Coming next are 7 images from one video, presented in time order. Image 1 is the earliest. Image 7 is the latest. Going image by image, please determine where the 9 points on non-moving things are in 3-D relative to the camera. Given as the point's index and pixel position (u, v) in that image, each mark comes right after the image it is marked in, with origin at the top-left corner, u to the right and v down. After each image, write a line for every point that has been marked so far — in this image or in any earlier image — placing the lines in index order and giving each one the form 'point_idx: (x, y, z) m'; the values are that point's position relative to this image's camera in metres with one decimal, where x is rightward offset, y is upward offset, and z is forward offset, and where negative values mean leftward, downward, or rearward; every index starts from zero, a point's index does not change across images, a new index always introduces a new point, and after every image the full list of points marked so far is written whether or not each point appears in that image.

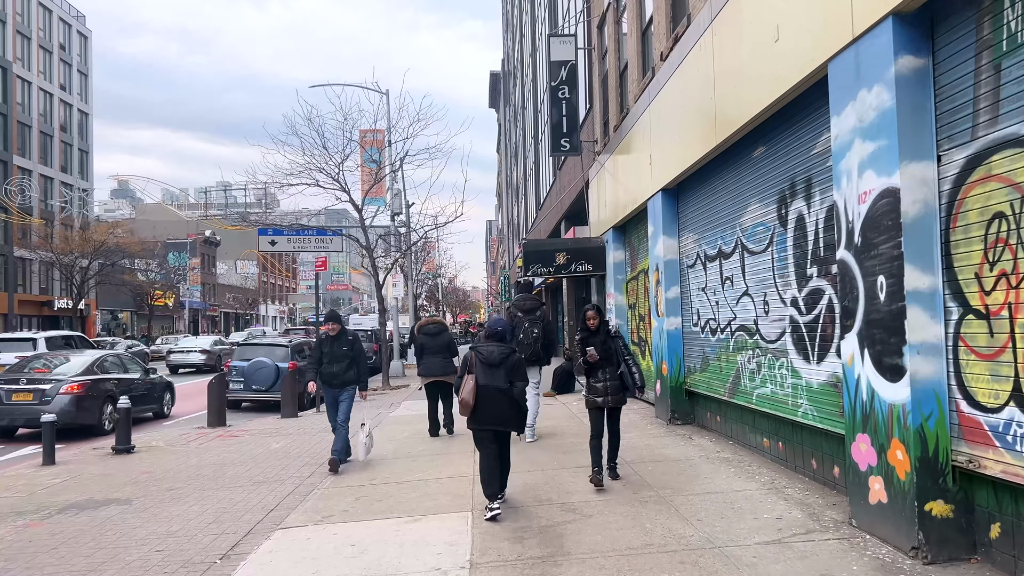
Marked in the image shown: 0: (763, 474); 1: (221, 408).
0: (+1.4, -1.0, +4.4) m
1: (-3.1, -1.3, +8.5) m
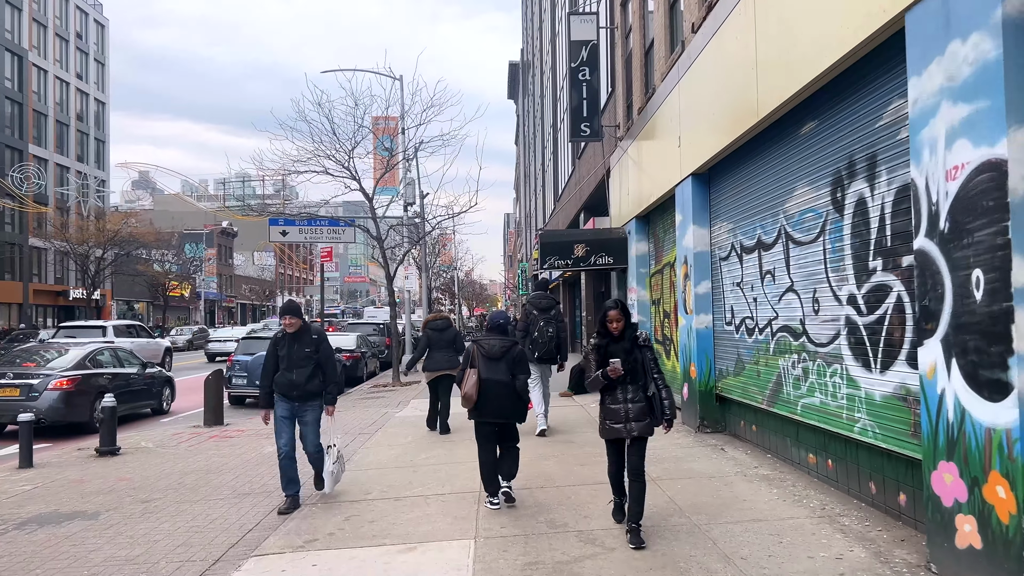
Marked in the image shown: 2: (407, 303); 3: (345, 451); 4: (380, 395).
0: (+1.4, -1.0, +3.8) m
1: (-3.0, -1.2, +8.0) m
2: (-2.4, -0.3, +17.9) m
3: (-1.3, -1.2, +6.0) m
4: (-1.9, -1.5, +11.2) m
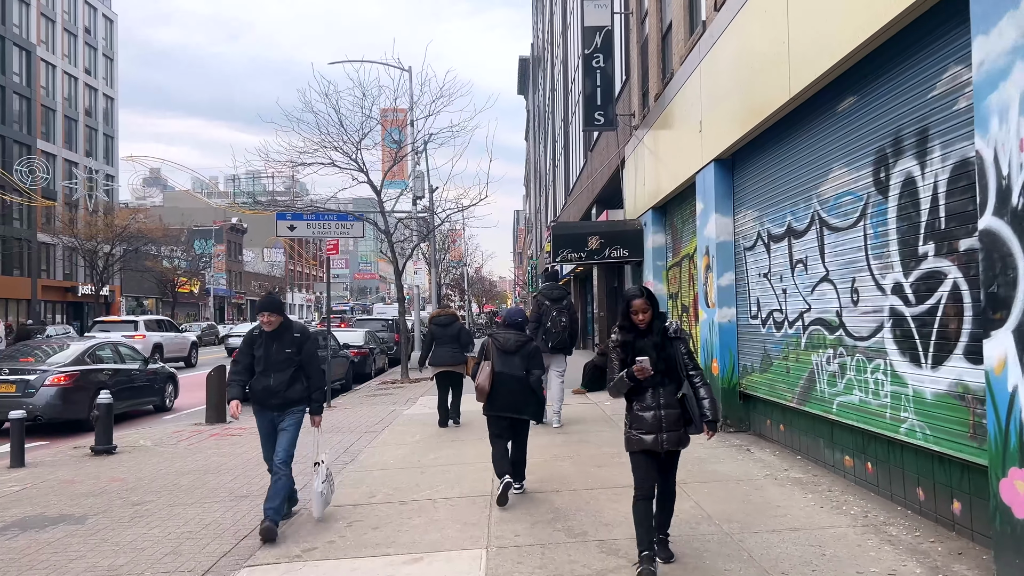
0: (+1.5, -1.0, +3.5) m
1: (-2.9, -1.1, +7.8) m
2: (-2.1, -0.2, +17.7) m
3: (-1.2, -1.2, +5.7) m
4: (-1.7, -1.4, +10.9) m
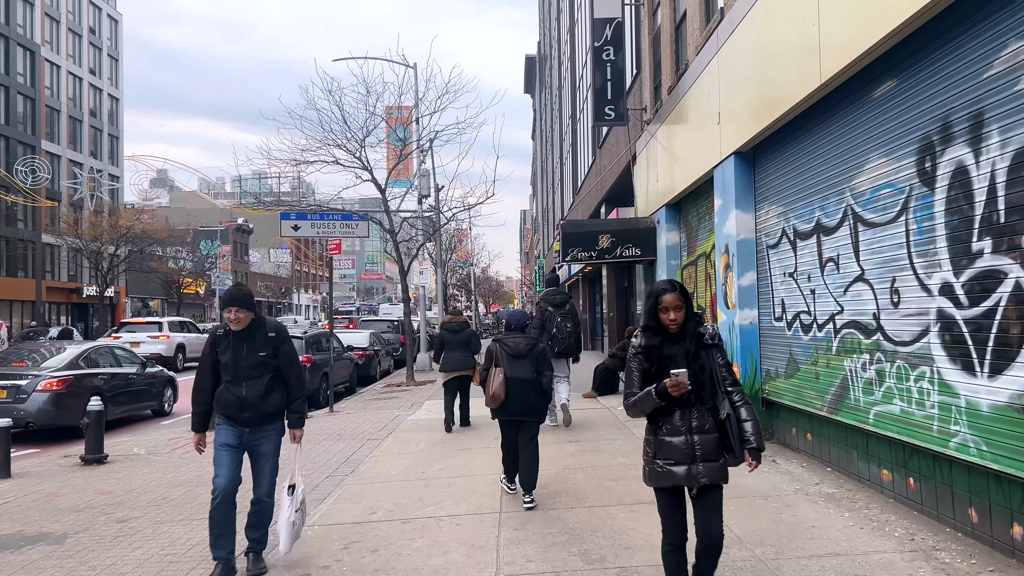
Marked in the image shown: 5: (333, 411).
0: (+1.5, -1.0, +3.2) m
1: (-2.8, -1.2, +7.5) m
2: (-2.0, -0.3, +17.4) m
3: (-1.1, -1.2, +5.5) m
4: (-1.6, -1.4, +10.6) m
5: (-2.0, -1.4, +9.0) m
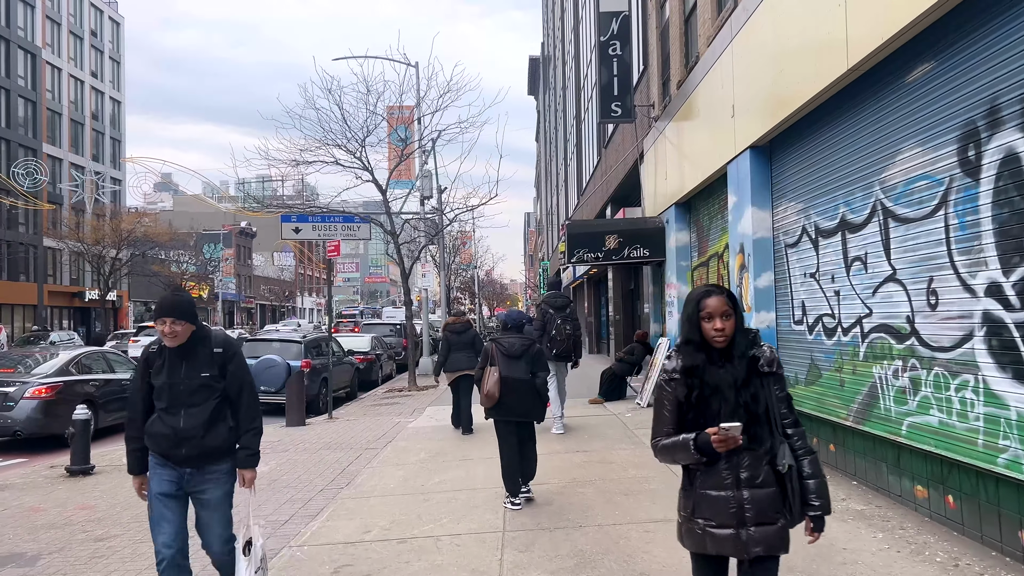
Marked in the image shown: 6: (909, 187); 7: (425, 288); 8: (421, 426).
0: (+1.6, -1.0, +3.0) m
1: (-2.7, -1.2, +7.3) m
2: (-1.9, -0.3, +17.2) m
3: (-1.1, -1.2, +5.2) m
4: (-1.5, -1.5, +10.4) m
5: (-2.0, -1.4, +8.7) m
6: (+1.7, +0.4, +3.3) m
7: (-1.9, 0.0, +17.1) m
8: (-0.8, -1.3, +7.4) m
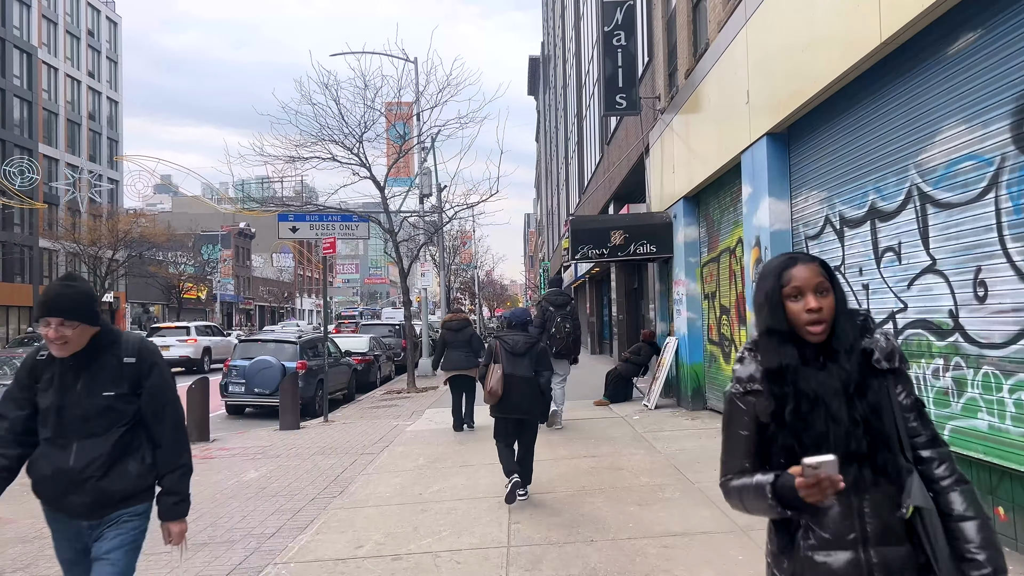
0: (+1.6, -0.9, +2.7) m
1: (-2.7, -1.2, +7.0) m
2: (-1.9, -0.3, +16.9) m
3: (-1.1, -1.2, +4.9) m
4: (-1.5, -1.5, +10.1) m
5: (-2.0, -1.4, +8.4) m
6: (+1.7, +0.5, +3.0) m
7: (-1.8, 0.0, +16.8) m
8: (-0.8, -1.3, +7.1) m
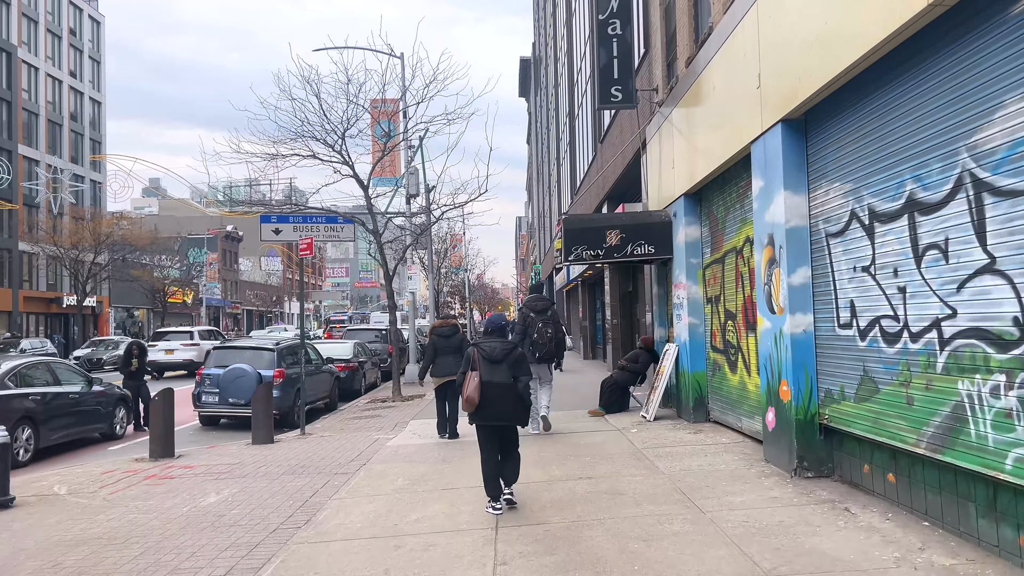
0: (+1.5, -0.9, +2.2) m
1: (-2.8, -1.2, +6.5) m
2: (-2.1, -0.4, +16.4) m
3: (-1.1, -1.2, +4.4) m
4: (-1.6, -1.5, +9.6) m
5: (-2.1, -1.4, +7.9) m
6: (+1.6, +0.4, +2.6) m
7: (-2.0, -0.1, +16.3) m
8: (-0.9, -1.3, +6.6) m
